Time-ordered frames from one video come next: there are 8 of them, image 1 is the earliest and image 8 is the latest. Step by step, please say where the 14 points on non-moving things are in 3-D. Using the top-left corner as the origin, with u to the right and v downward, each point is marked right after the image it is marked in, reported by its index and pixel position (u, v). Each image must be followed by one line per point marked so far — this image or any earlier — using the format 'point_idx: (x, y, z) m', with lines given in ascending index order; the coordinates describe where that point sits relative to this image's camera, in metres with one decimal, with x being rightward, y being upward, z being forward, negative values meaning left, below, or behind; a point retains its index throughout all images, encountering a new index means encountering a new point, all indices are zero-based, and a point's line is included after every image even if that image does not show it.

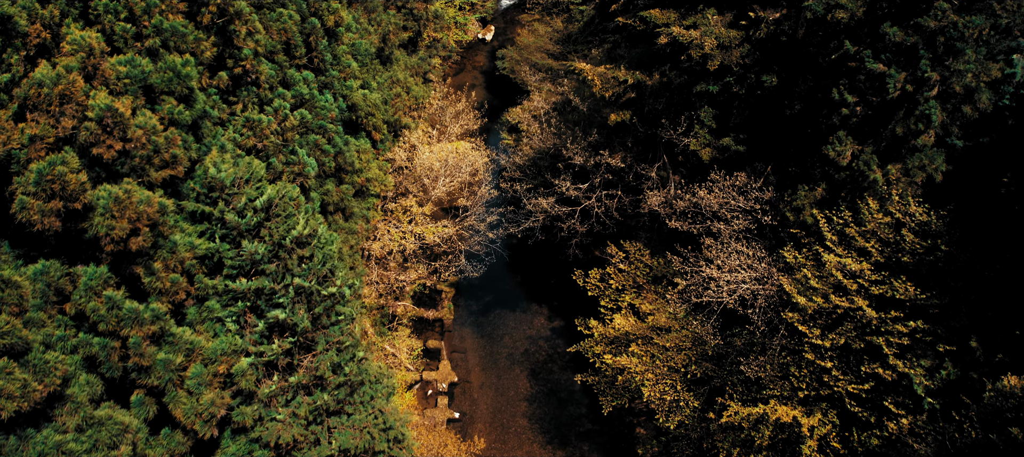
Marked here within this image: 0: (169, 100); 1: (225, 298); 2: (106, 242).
0: (-7.1, +2.7, +14.2) m
1: (-5.9, -1.5, +14.1) m
2: (-7.1, -0.4, +12.1) m
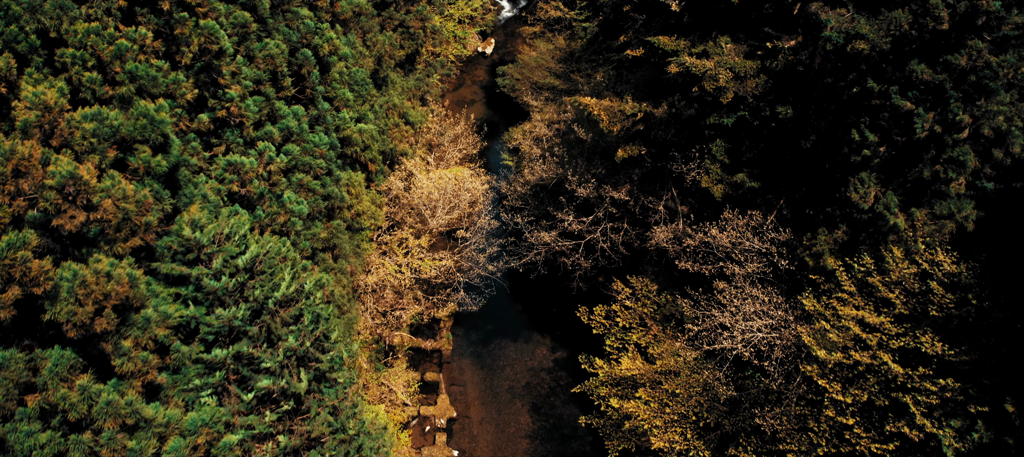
0: (-7.1, +1.5, +13.1) m
1: (-5.9, -2.6, +13.0) m
2: (-7.1, -1.6, +11.0) m
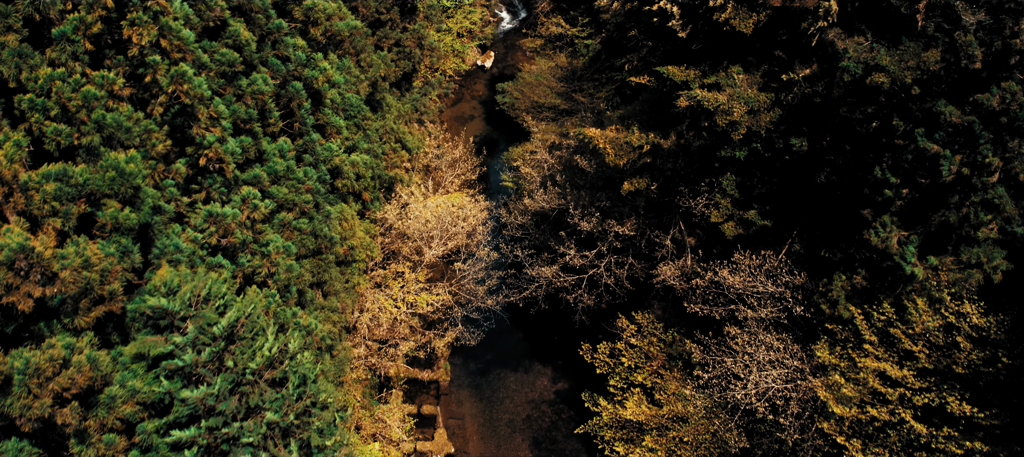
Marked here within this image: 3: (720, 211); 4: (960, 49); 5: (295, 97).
0: (-7.1, +0.4, +12.1) m
1: (-5.9, -3.8, +12.0) m
2: (-7.1, -2.7, +10.0) m
3: (+5.9, +0.5, +19.4) m
4: (+9.9, +3.9, +15.1) m
5: (-5.6, +3.5, +17.9) m
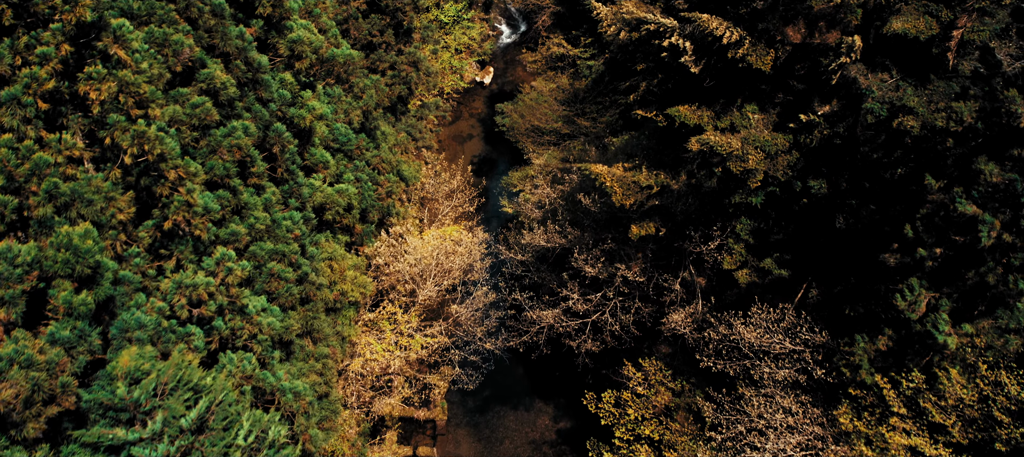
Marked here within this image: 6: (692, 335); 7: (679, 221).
0: (-7.1, -0.9, +10.9) m
1: (-5.9, -5.1, +10.8) m
2: (-7.1, -4.0, +8.8) m
3: (+5.9, -0.8, +18.2) m
4: (+9.9, +2.6, +13.9) m
5: (-5.6, +2.2, +16.6) m
6: (+5.0, -3.0, +19.2) m
7: (+4.7, +0.2, +19.4) m
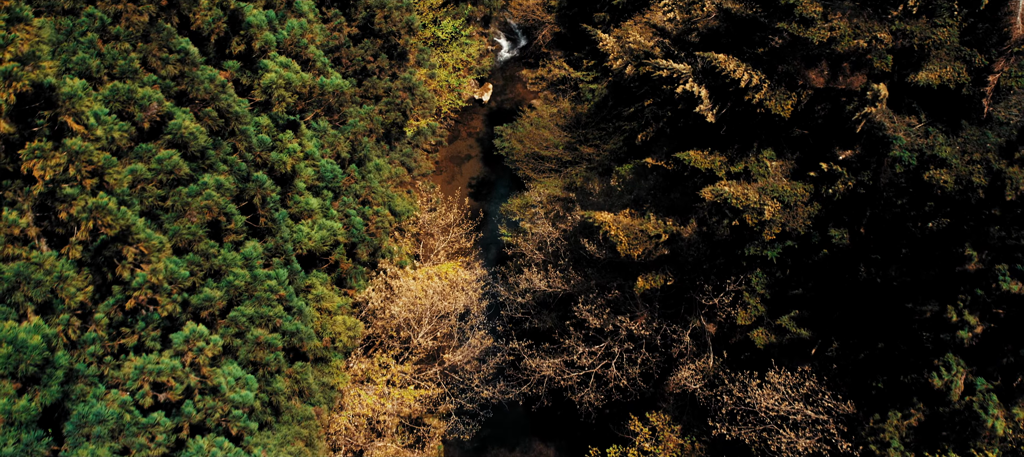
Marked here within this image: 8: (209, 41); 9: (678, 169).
0: (-7.1, -2.3, +9.6) m
1: (-6.0, -6.4, +9.5) m
2: (-7.1, -5.4, +7.6) m
3: (+5.8, -2.1, +17.0) m
4: (+9.8, +1.3, +12.6) m
5: (-5.6, +0.8, +15.4) m
6: (+5.0, -4.3, +18.0) m
7: (+4.7, -1.1, +18.2) m
8: (-6.7, +4.1, +15.0) m
9: (+4.2, +1.5, +17.2) m
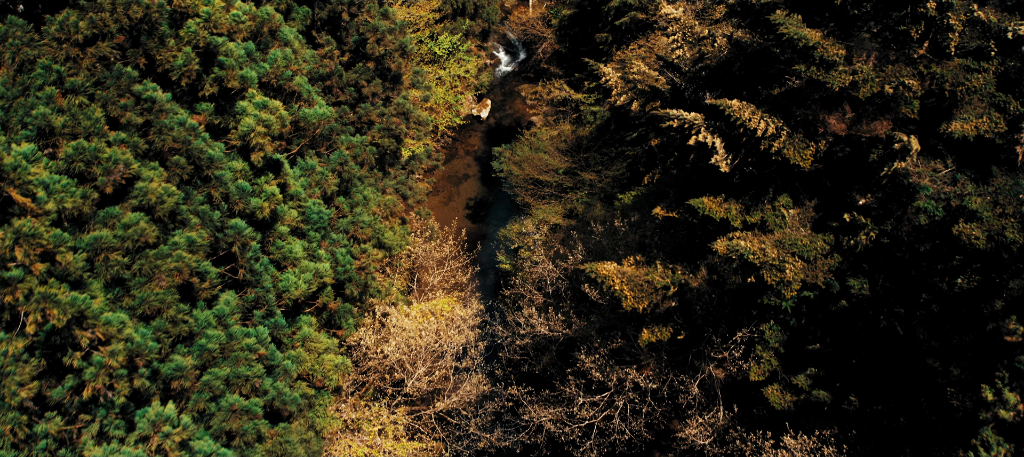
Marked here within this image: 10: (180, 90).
0: (-7.2, -3.5, +8.6) m
1: (-6.0, -7.6, +8.5) m
2: (-7.2, -6.6, +6.5) m
3: (+5.8, -3.3, +15.9) m
4: (+9.8, +0.1, +11.5) m
5: (-5.7, -0.3, +14.3) m
6: (+4.9, -5.5, +16.9) m
7: (+4.6, -2.3, +17.1) m
8: (-6.7, +2.9, +14.0) m
9: (+4.1, +0.3, +16.1) m
10: (-6.8, +2.8, +14.0) m
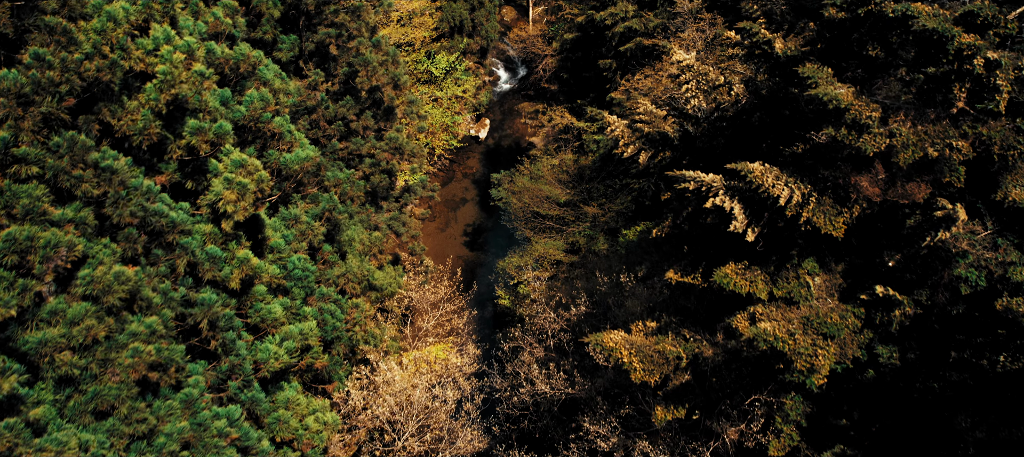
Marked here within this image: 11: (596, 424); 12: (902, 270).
0: (-7.2, -4.9, +7.3) m
1: (-6.0, -9.0, +7.2) m
2: (-7.2, -8.0, +5.2) m
3: (+5.7, -4.6, +14.6) m
4: (+9.7, -1.3, +10.2) m
5: (-5.7, -1.7, +13.0) m
6: (+4.9, -6.8, +15.6) m
7: (+4.6, -3.7, +15.8) m
8: (-6.8, +1.6, +12.6) m
9: (+4.1, -1.1, +14.8) m
10: (-6.8, +1.4, +12.7) m
11: (+2.1, -4.7, +17.0) m
12: (+7.4, -0.7, +13.2) m
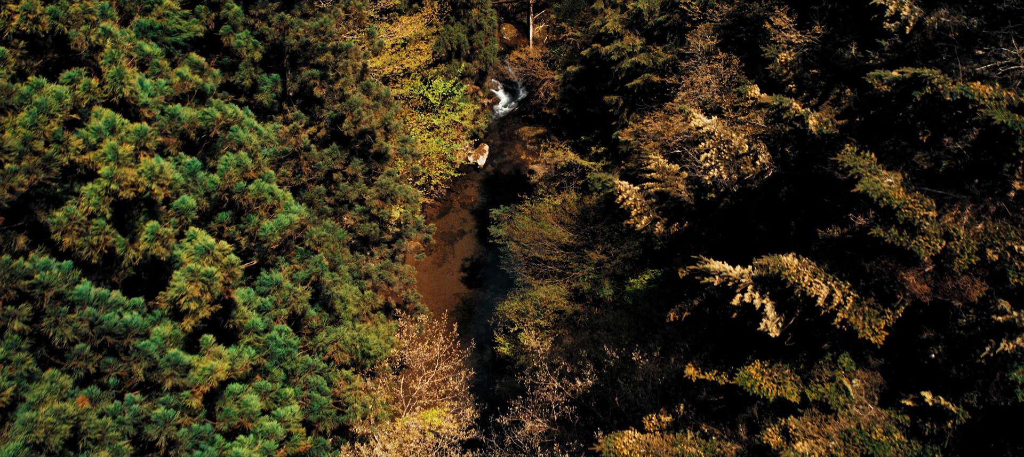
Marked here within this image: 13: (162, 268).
0: (-7.2, -6.6, +5.8) m
1: (-6.0, -10.8, +5.7) m
2: (-7.2, -9.8, +3.8) m
3: (+5.7, -6.3, +13.1) m
4: (+9.7, -3.0, +8.7) m
5: (-5.7, -3.4, +11.5) m
6: (+4.9, -8.5, +14.1) m
7: (+4.6, -5.3, +14.3) m
8: (-6.8, -0.2, +11.1) m
9: (+4.1, -2.8, +13.3) m
10: (-6.8, -0.3, +11.2) m
11: (+2.1, -6.4, +15.5) m
12: (+7.4, -2.4, +11.6) m
13: (-6.1, -0.4, +12.1) m
